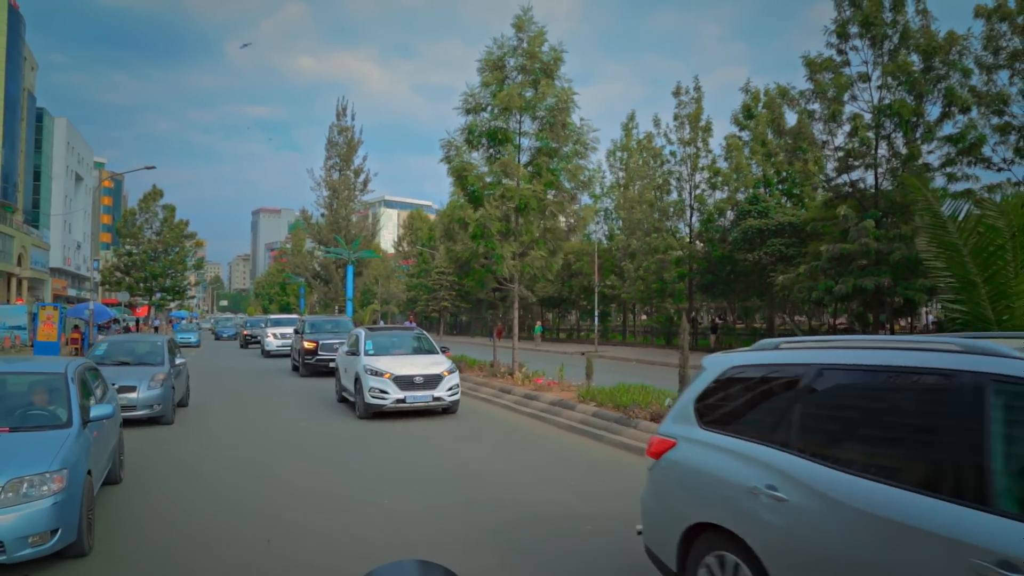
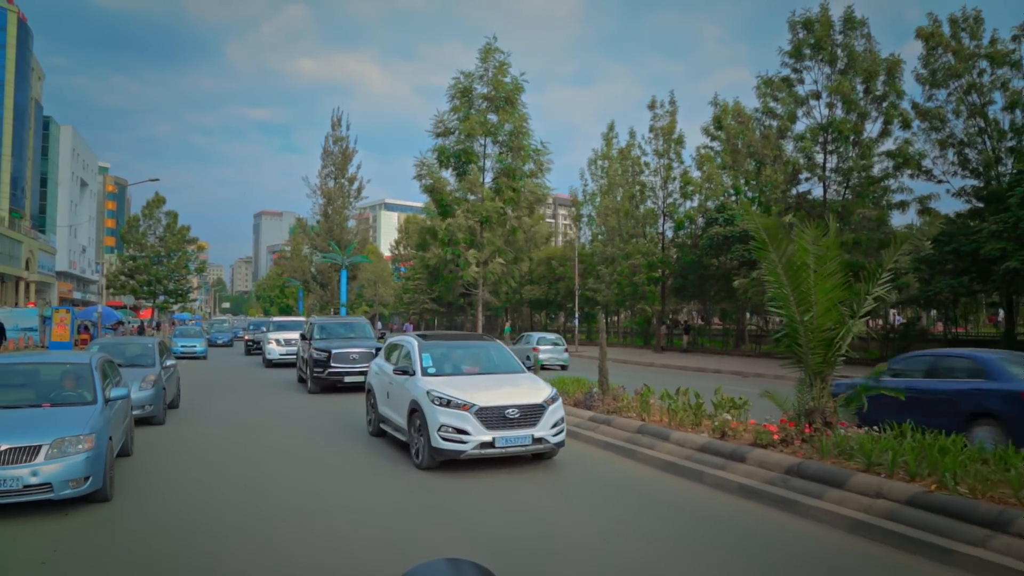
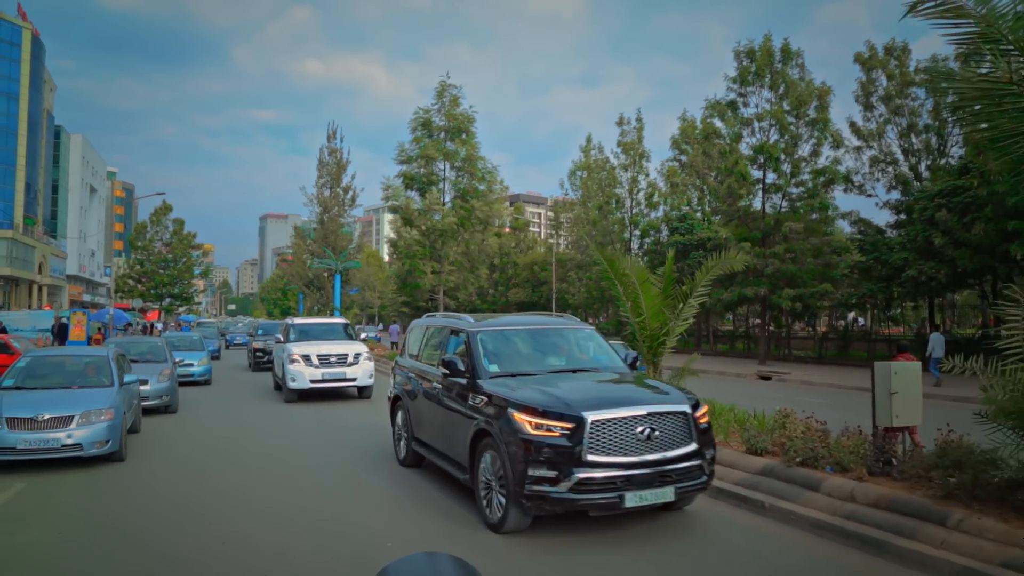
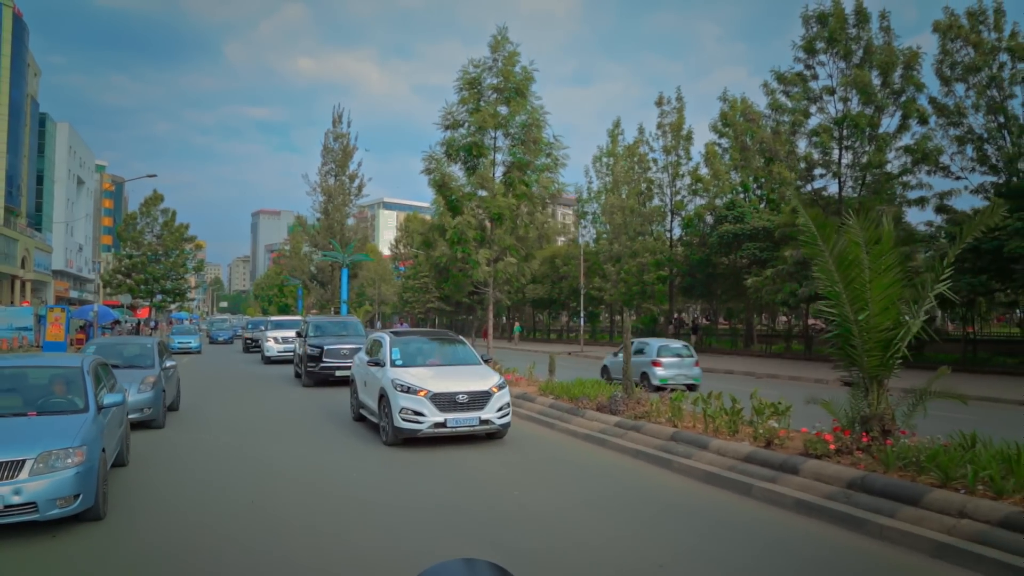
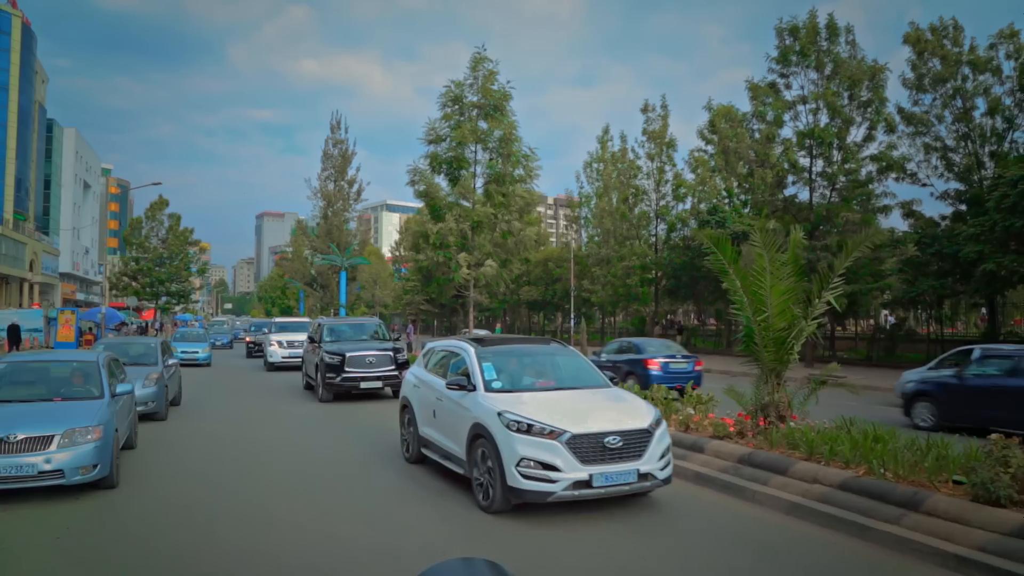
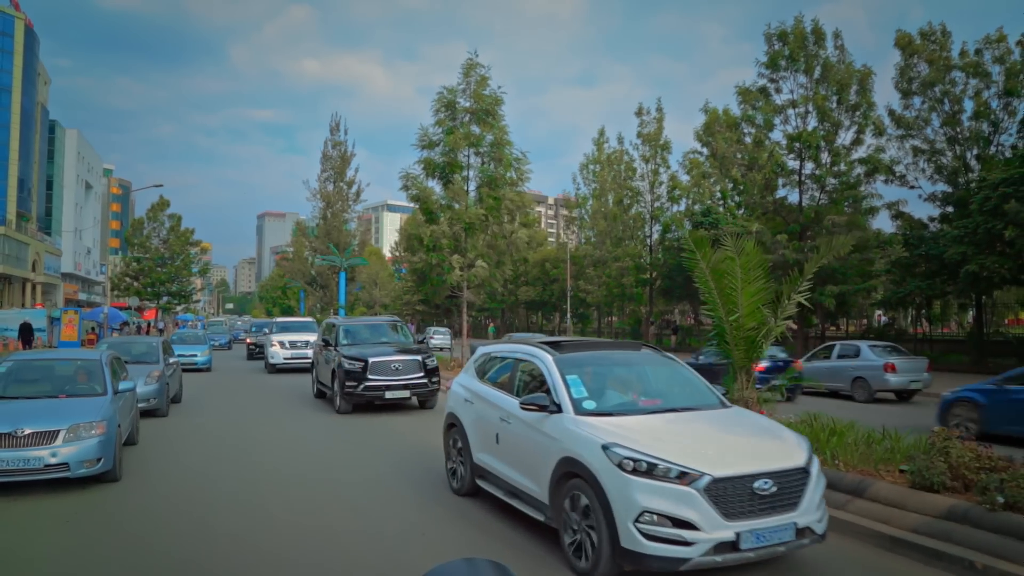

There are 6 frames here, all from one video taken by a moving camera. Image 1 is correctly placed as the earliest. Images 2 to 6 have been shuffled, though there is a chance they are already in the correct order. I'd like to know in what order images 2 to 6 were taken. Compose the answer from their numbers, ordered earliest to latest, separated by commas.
4, 2, 5, 6, 3
